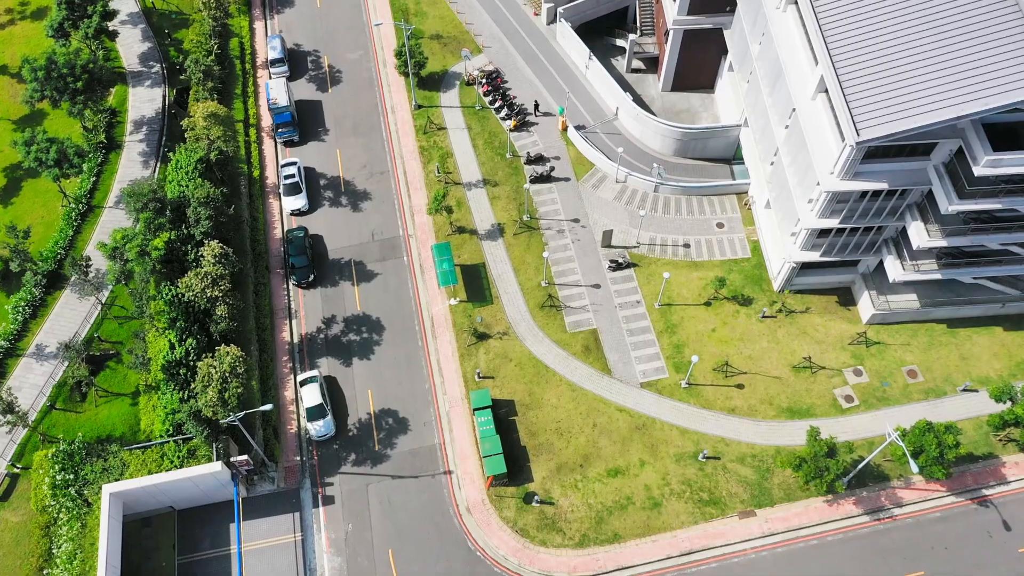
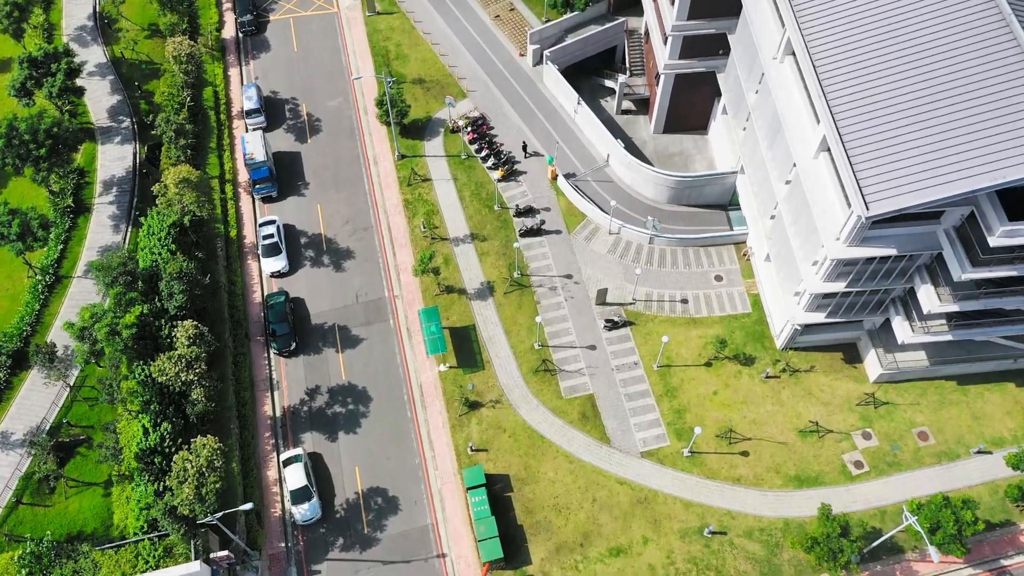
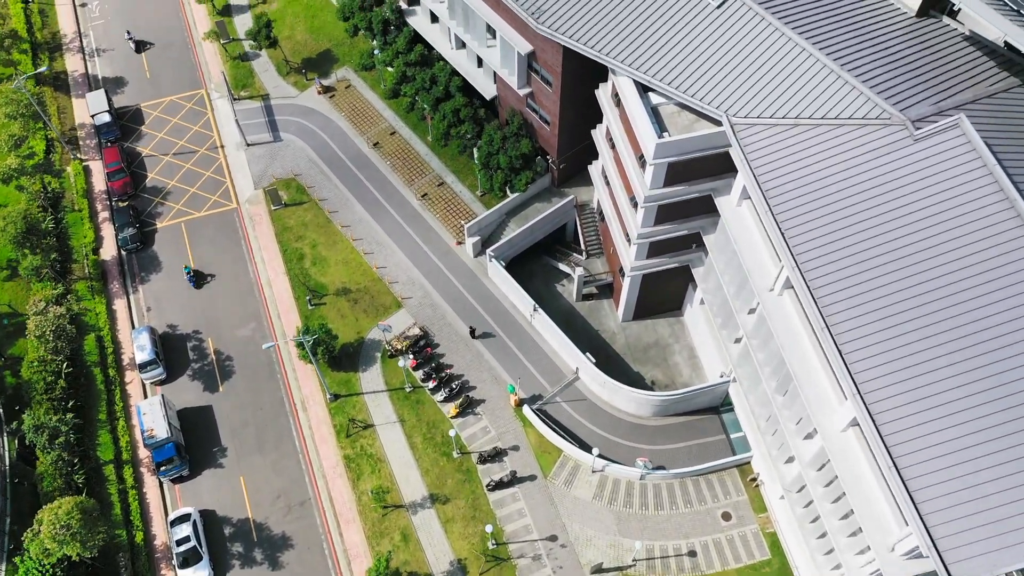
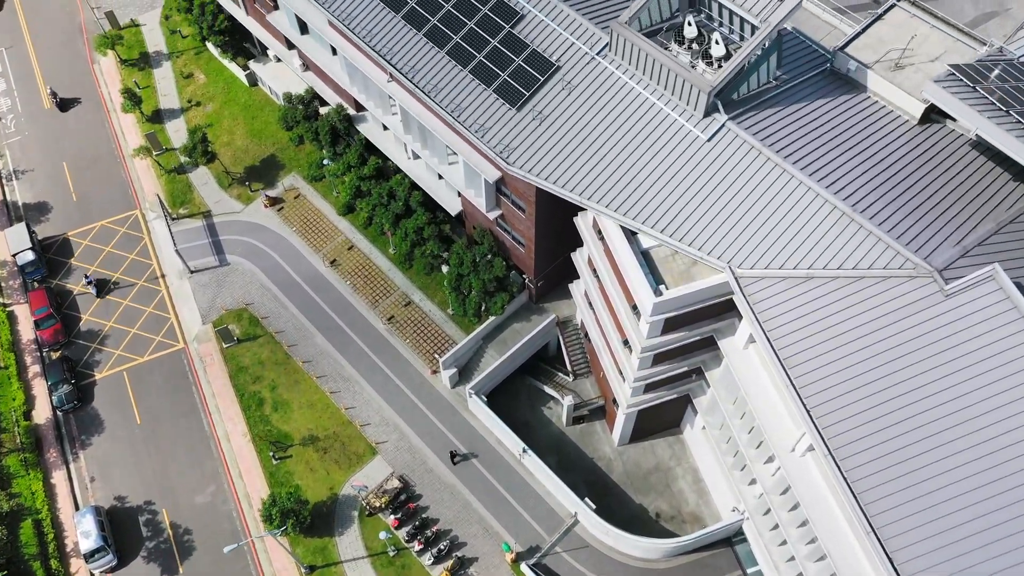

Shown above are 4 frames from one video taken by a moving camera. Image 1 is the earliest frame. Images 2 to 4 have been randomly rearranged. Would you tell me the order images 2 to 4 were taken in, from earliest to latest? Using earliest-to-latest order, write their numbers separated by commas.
2, 3, 4
